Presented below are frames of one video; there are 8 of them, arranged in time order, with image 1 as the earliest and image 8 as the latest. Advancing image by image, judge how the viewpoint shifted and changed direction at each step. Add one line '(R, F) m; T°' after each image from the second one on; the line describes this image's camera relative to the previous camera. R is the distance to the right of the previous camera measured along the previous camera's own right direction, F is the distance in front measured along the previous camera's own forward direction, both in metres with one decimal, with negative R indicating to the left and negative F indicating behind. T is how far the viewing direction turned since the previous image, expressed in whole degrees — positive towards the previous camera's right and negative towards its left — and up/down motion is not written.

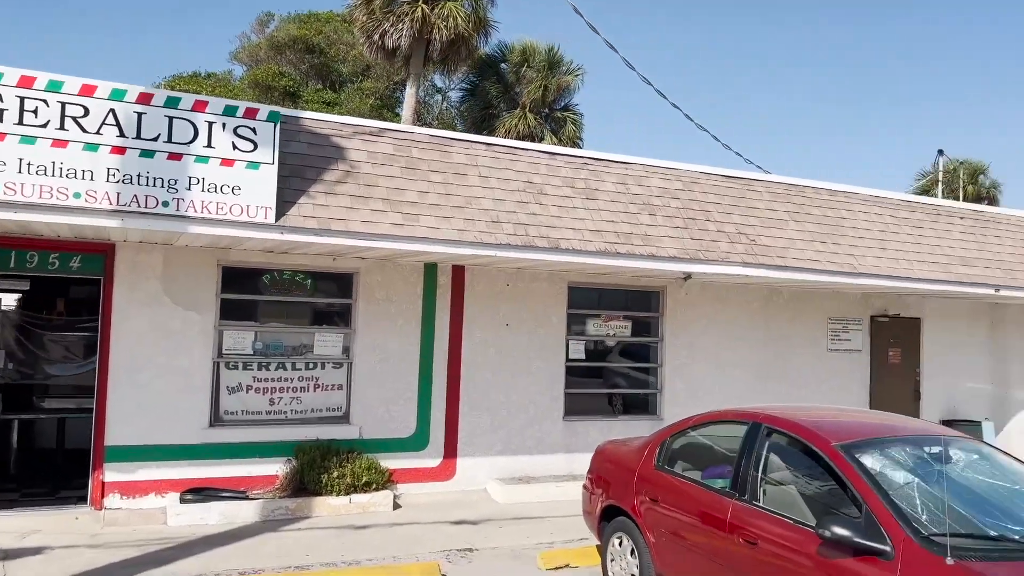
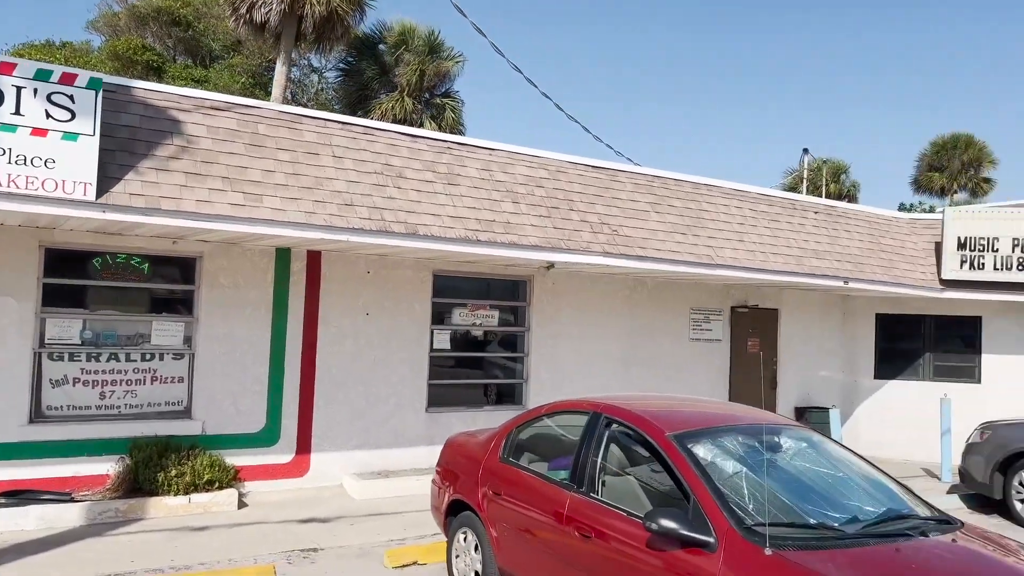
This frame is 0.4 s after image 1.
(+0.3, +0.2) m; +7°
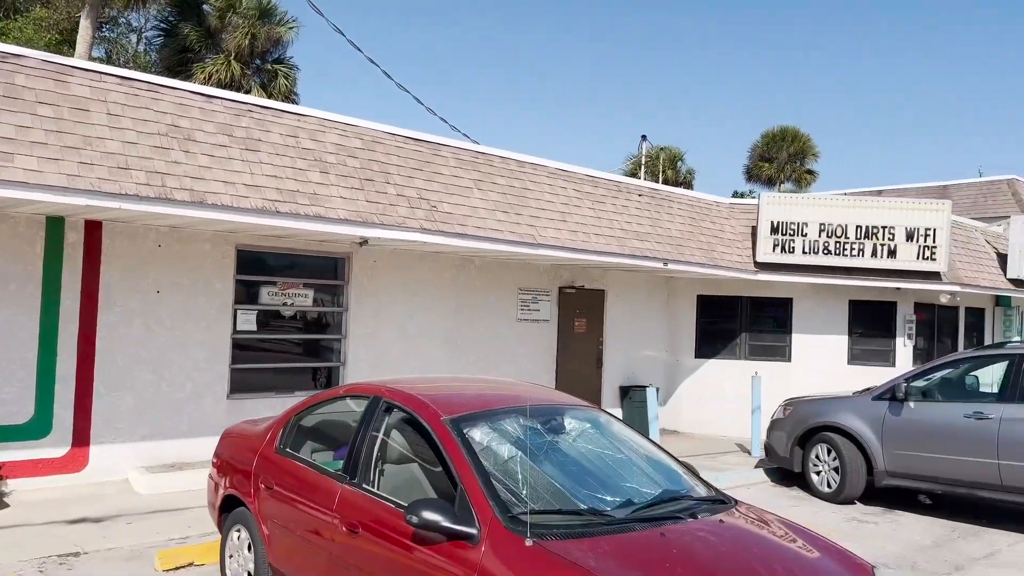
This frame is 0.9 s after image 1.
(+0.5, +0.3) m; +10°
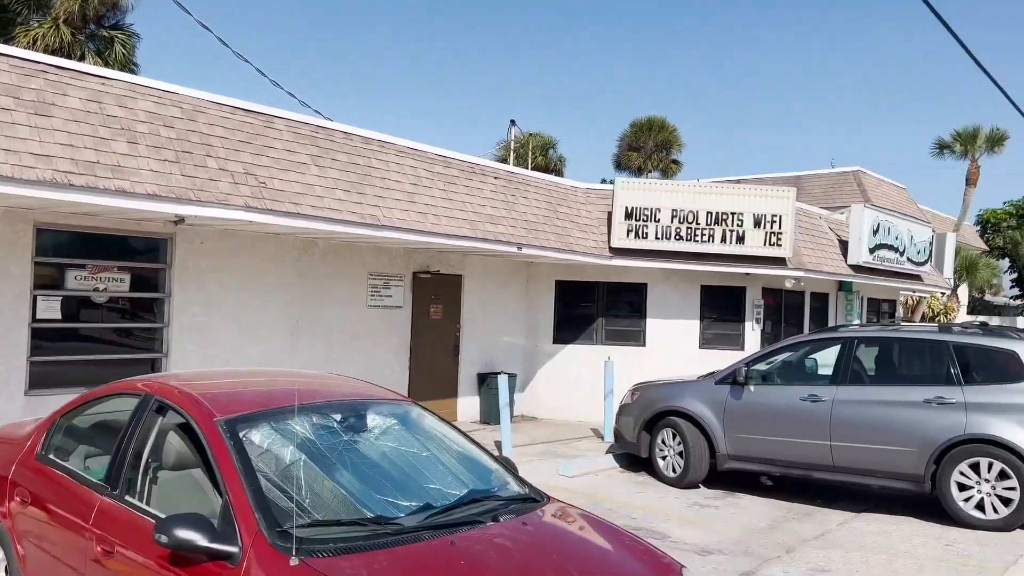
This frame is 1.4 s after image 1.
(+0.4, +0.4) m; +8°
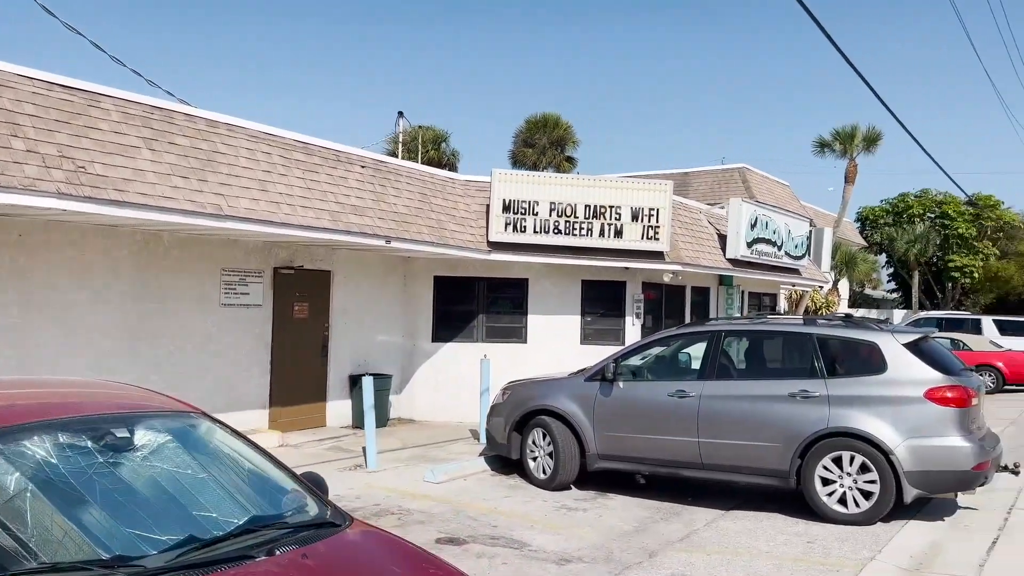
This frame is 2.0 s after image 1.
(+0.5, +0.5) m; +6°
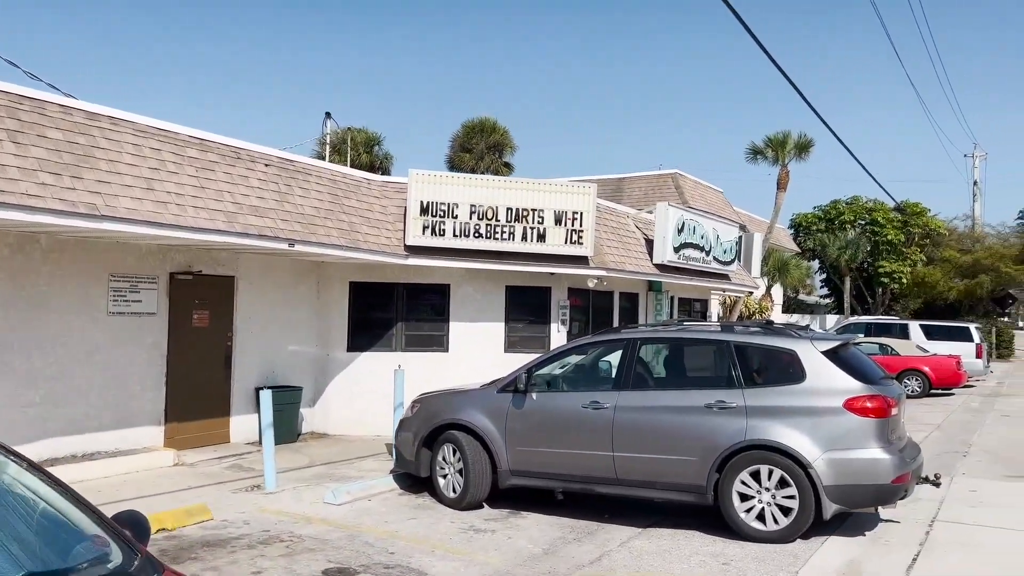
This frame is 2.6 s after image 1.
(+0.4, +0.5) m; +4°
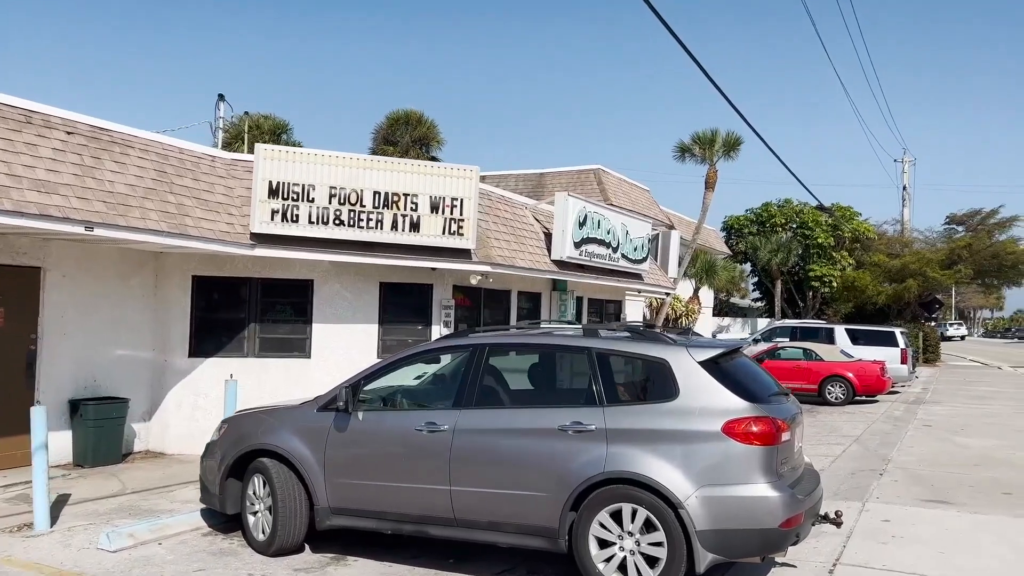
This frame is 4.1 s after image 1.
(+1.0, +1.4) m; +4°
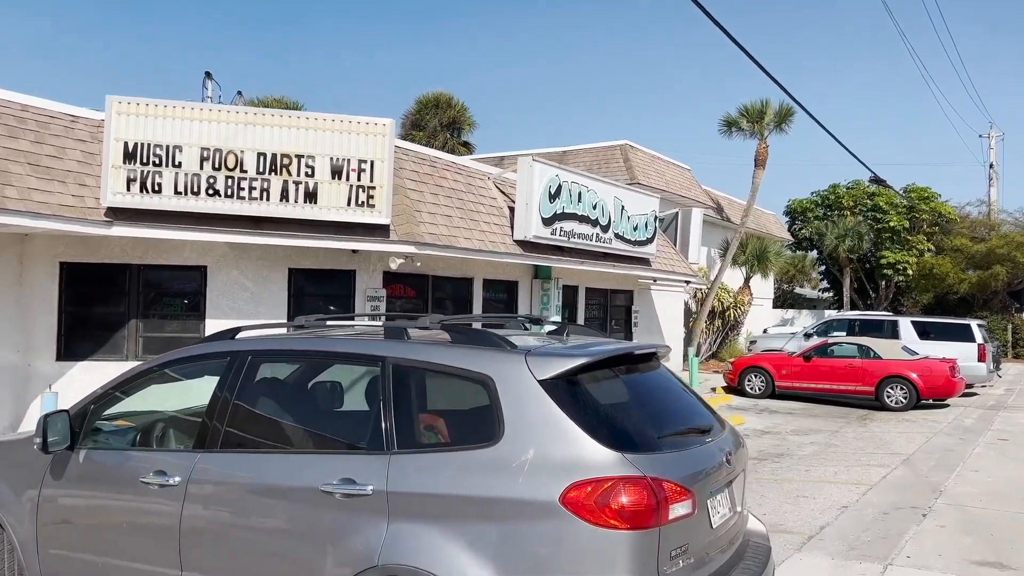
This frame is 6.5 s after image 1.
(+1.5, +2.2) m; -5°
